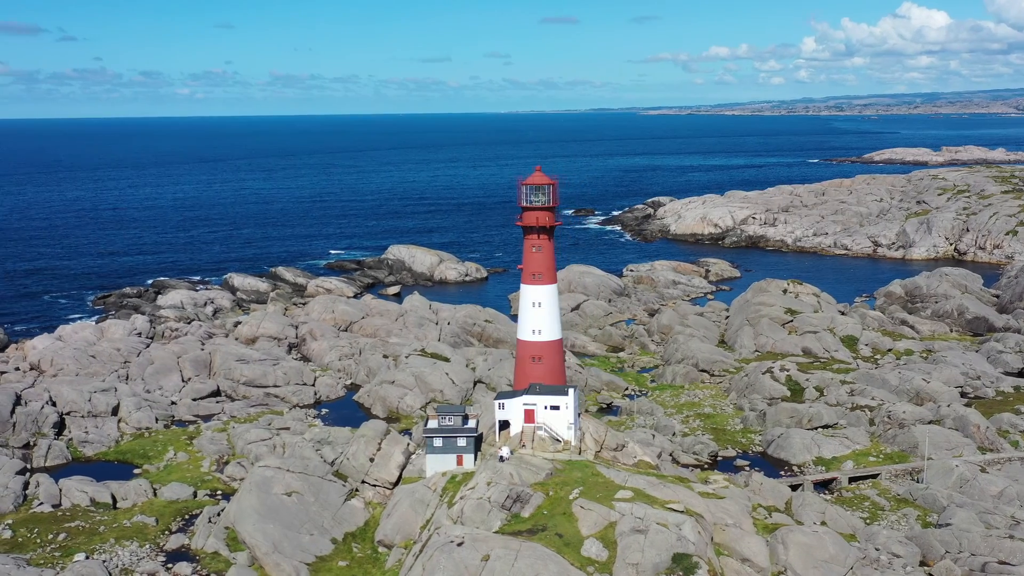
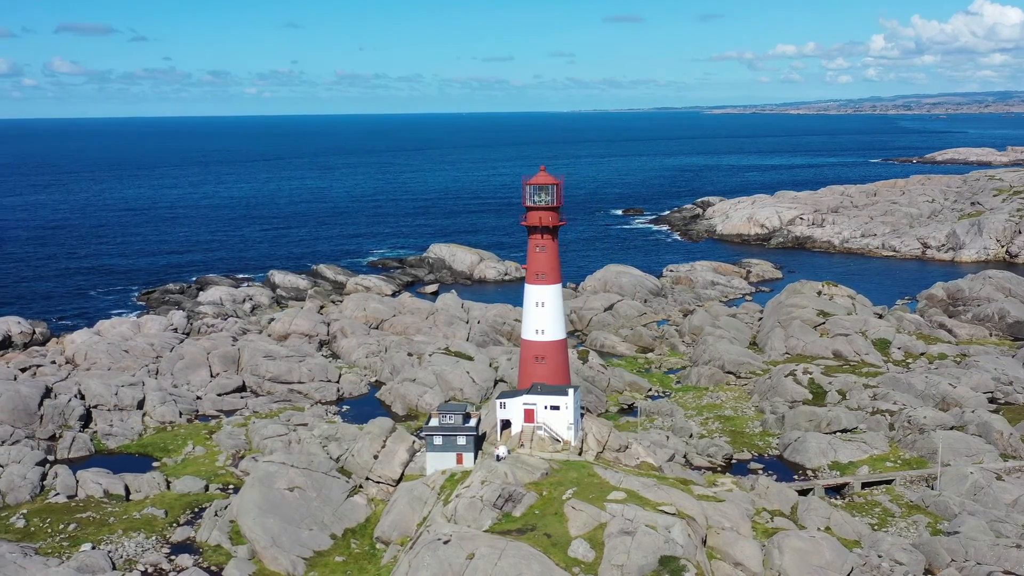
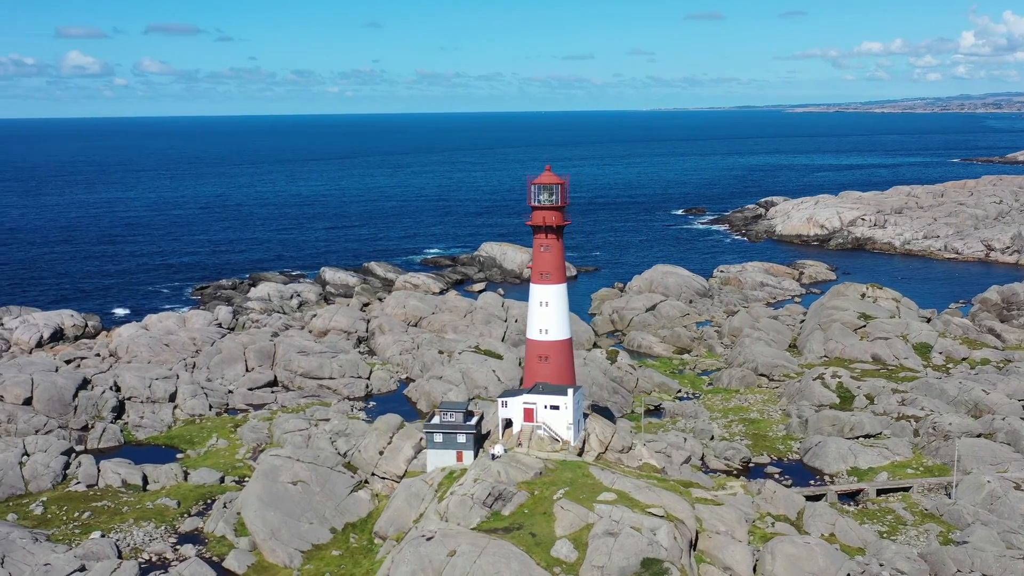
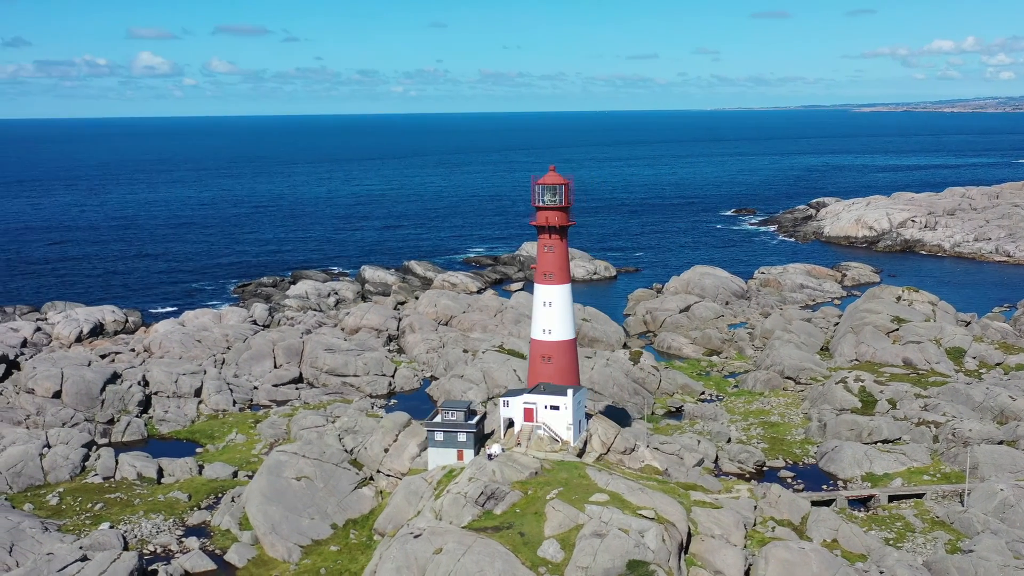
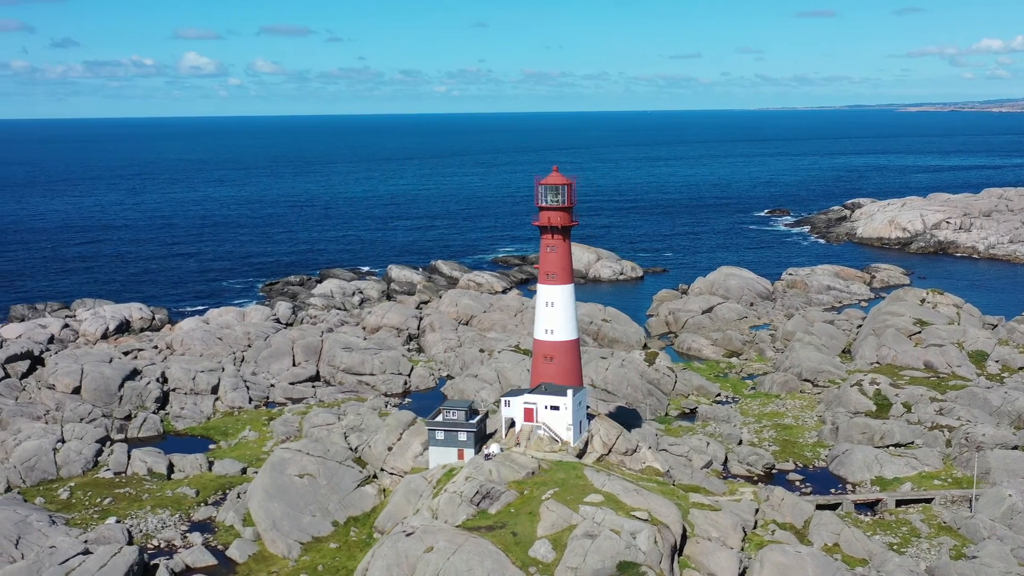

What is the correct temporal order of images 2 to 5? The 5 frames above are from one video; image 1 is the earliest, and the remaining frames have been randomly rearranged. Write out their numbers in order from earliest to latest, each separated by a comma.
2, 3, 4, 5
